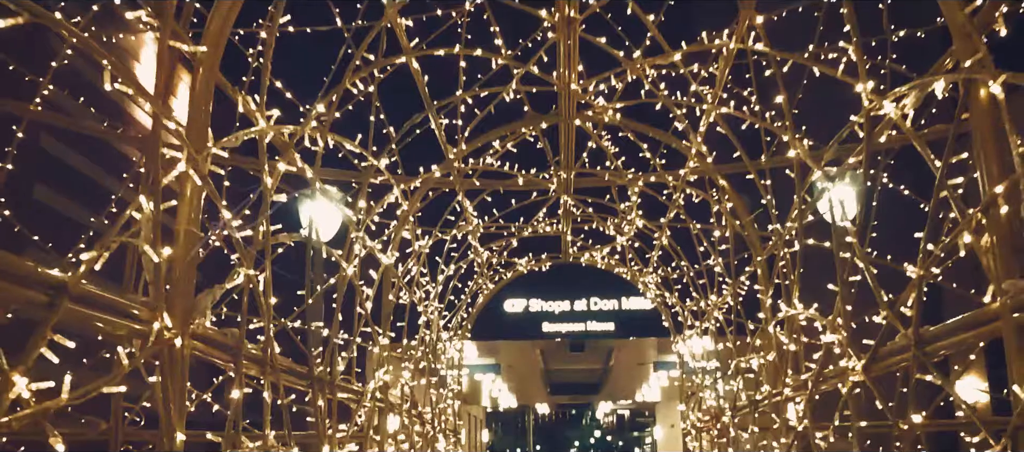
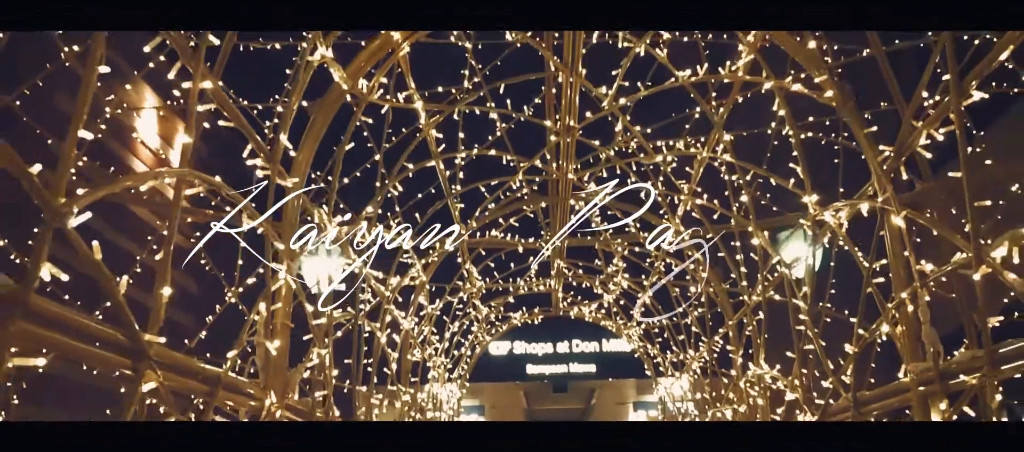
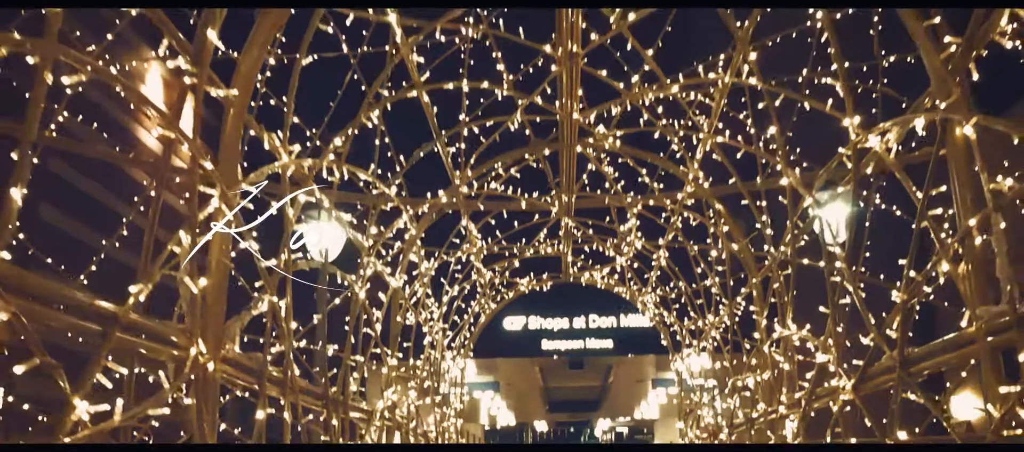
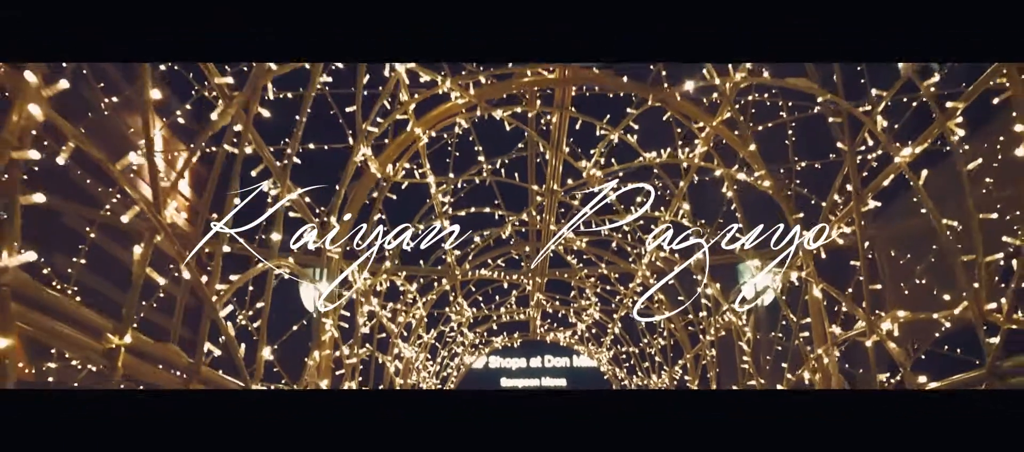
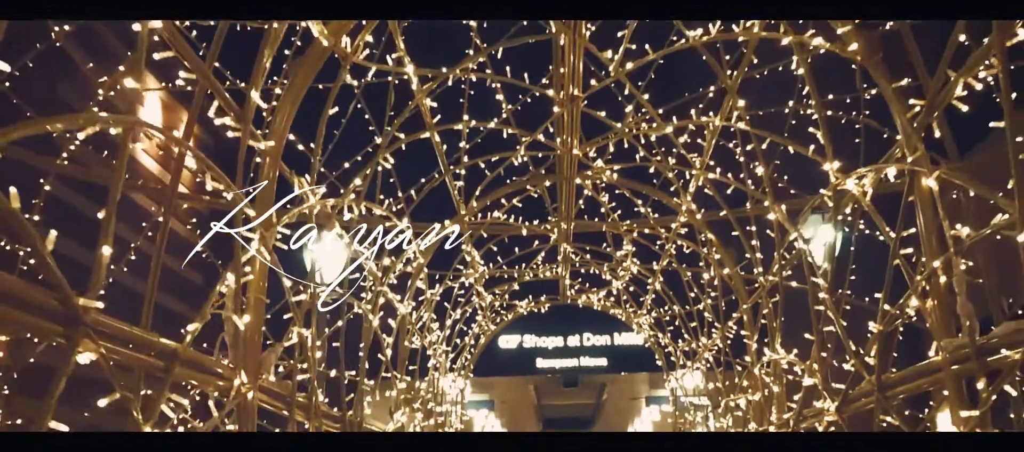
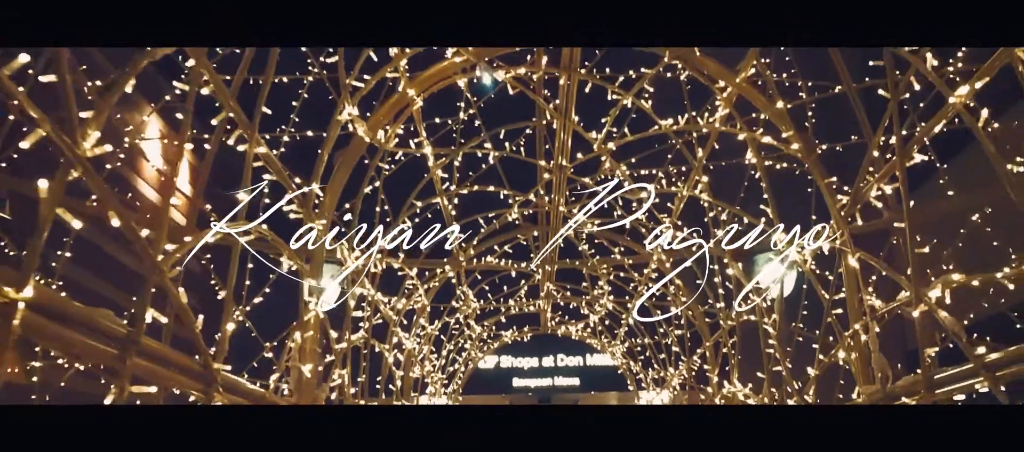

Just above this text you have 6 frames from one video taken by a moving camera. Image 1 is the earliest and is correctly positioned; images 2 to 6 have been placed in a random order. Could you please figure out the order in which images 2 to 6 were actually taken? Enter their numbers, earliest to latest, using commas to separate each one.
3, 5, 2, 6, 4
